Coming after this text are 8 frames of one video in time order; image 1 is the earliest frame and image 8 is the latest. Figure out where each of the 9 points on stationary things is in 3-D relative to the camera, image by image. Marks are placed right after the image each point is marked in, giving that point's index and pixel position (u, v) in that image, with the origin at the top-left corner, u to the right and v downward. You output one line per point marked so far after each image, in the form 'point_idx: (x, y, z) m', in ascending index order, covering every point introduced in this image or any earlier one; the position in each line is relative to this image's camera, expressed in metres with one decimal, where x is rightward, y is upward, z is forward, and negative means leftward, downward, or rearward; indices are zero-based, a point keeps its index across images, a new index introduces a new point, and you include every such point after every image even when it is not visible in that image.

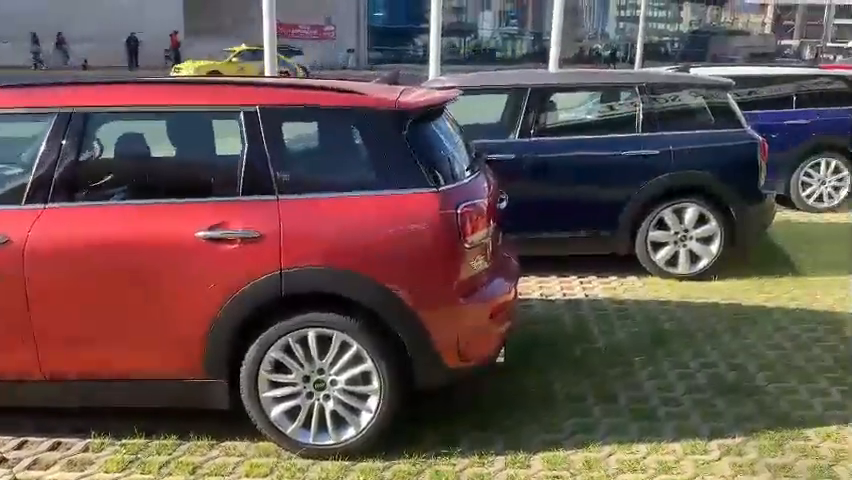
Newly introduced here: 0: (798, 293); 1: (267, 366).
0: (+2.8, -0.4, +5.5) m
1: (-0.7, -0.6, +3.2) m
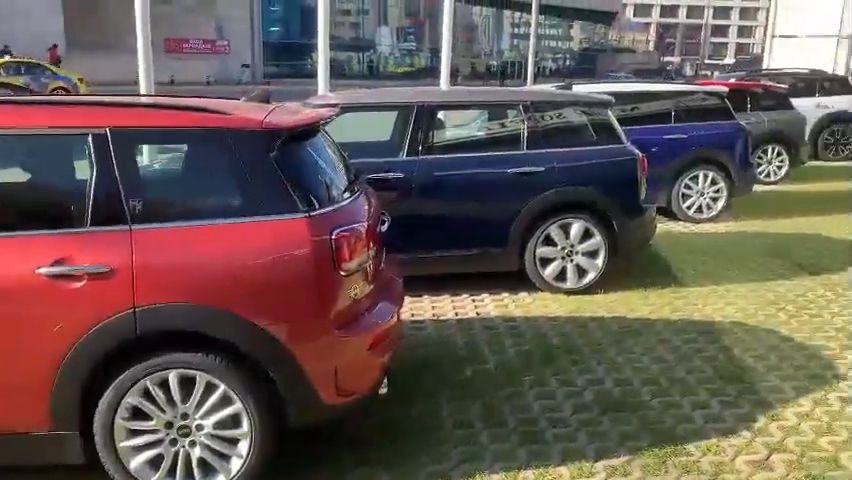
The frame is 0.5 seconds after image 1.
0: (+2.0, -0.5, +5.7) m
1: (-1.2, -0.7, +2.9) m
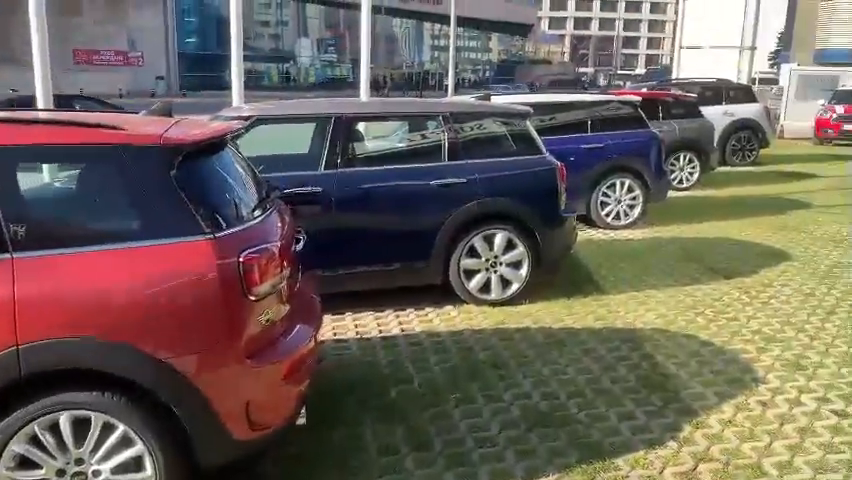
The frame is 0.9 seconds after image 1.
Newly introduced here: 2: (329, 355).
0: (+1.4, -0.6, +5.7) m
1: (-1.5, -0.8, +2.7) m
2: (-0.6, -0.8, +4.8) m
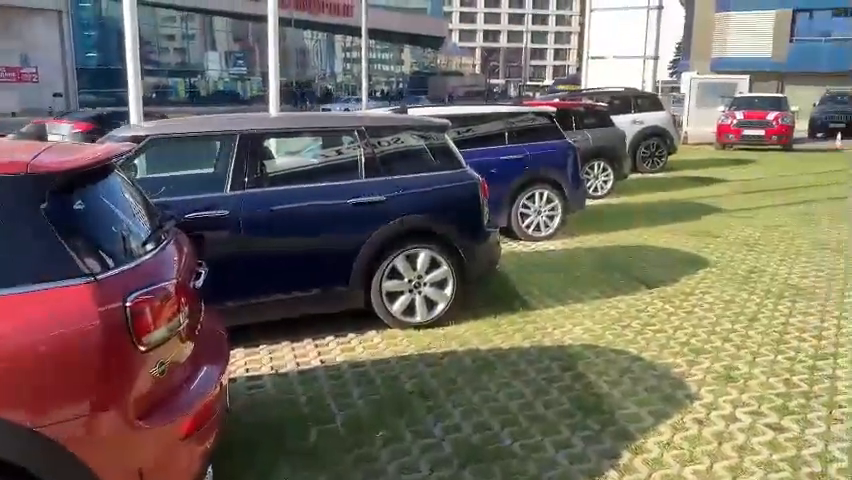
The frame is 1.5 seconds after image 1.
0: (+0.8, -0.7, +5.5) m
1: (-1.7, -1.0, +2.2) m
2: (-1.1, -0.9, +4.4) m
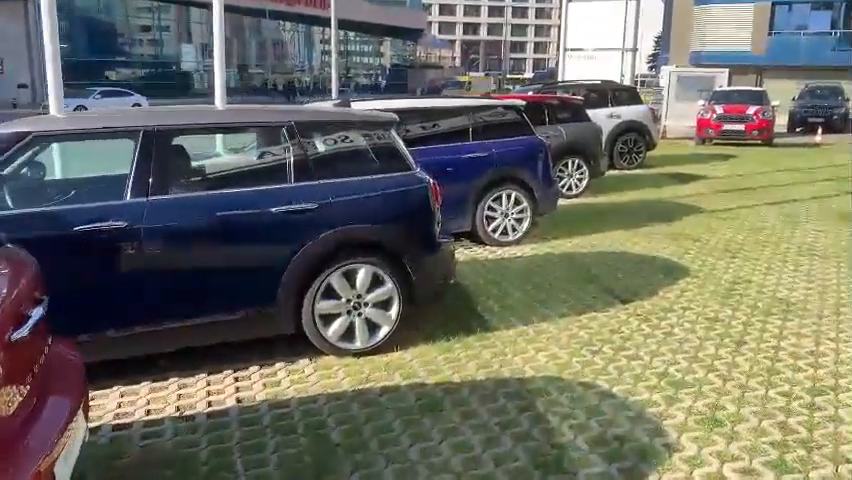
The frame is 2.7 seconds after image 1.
0: (+0.4, -0.8, +4.8) m
1: (-2.0, -1.1, +1.4) m
2: (-1.5, -1.0, +3.7) m
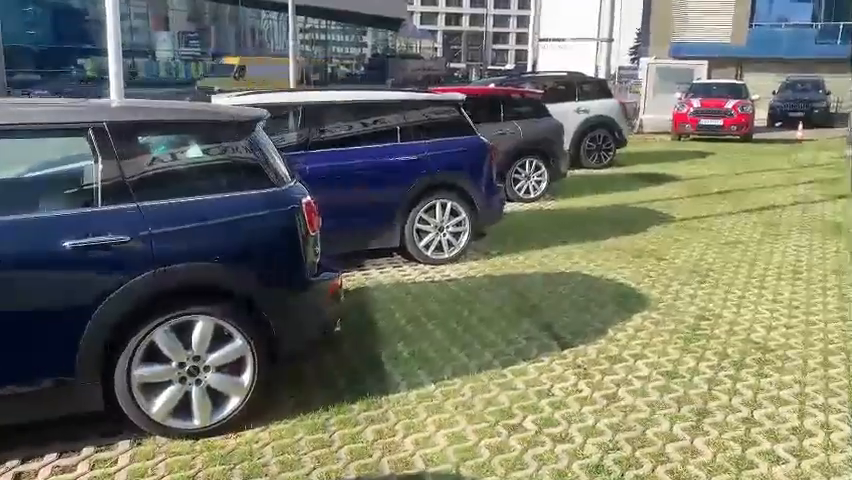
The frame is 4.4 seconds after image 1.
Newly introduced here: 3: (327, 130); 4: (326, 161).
0: (-0.3, -1.0, +3.6) m
1: (-2.6, -1.3, +0.2) m
2: (-2.1, -1.3, +2.4) m
3: (-0.9, +1.0, +6.6) m
4: (-0.9, +0.7, +6.4) m
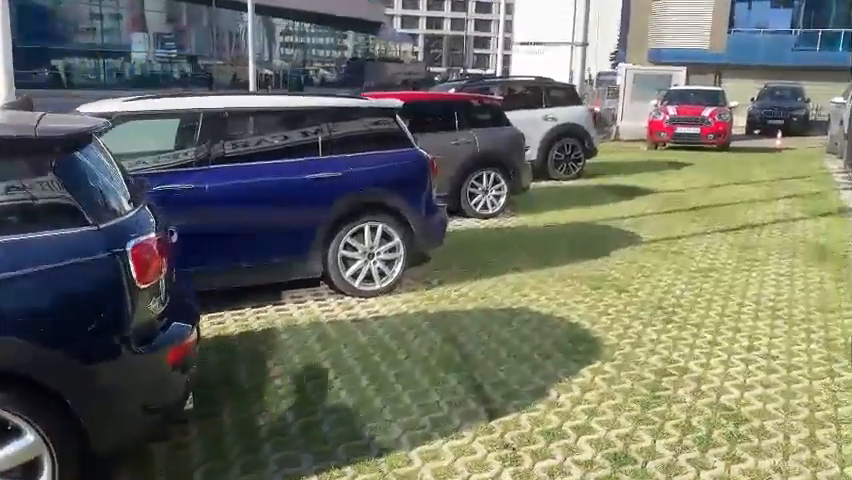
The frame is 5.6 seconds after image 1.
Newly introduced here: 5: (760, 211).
0: (-0.8, -1.2, +2.7) m
1: (-3.1, -1.5, -0.8) m
2: (-2.6, -1.5, +1.5) m
3: (-1.5, +0.8, +5.6) m
4: (-1.5, +0.5, +5.4) m
5: (+4.4, +0.4, +9.7) m
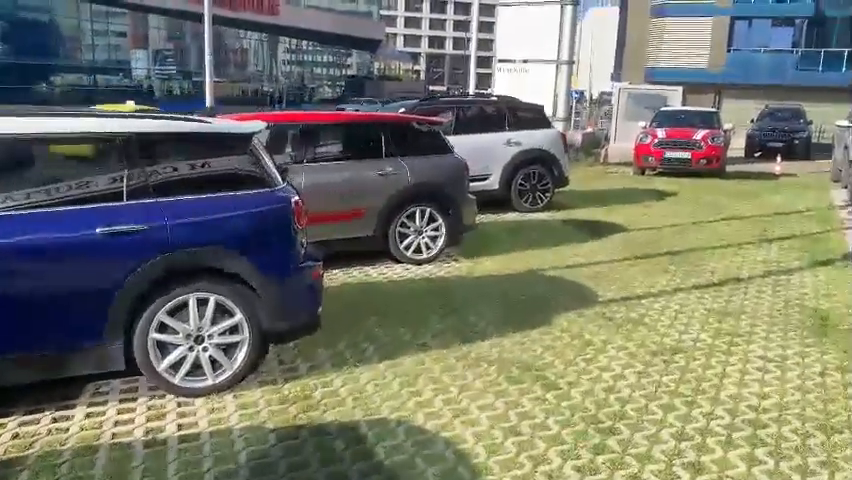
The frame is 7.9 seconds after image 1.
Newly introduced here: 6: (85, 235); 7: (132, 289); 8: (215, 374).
0: (-1.7, -1.6, +1.0) m
1: (-4.0, -1.8, -2.5) m
2: (-3.5, -1.8, -0.2) m
3: (-2.4, +0.3, +4.0) m
4: (-2.4, 0.0, +3.8) m
5: (+3.6, -0.2, +8.1) m
6: (-1.9, 0.0, +4.1) m
7: (-1.7, -0.3, +4.3) m
8: (-1.3, -0.8, +4.5) m
